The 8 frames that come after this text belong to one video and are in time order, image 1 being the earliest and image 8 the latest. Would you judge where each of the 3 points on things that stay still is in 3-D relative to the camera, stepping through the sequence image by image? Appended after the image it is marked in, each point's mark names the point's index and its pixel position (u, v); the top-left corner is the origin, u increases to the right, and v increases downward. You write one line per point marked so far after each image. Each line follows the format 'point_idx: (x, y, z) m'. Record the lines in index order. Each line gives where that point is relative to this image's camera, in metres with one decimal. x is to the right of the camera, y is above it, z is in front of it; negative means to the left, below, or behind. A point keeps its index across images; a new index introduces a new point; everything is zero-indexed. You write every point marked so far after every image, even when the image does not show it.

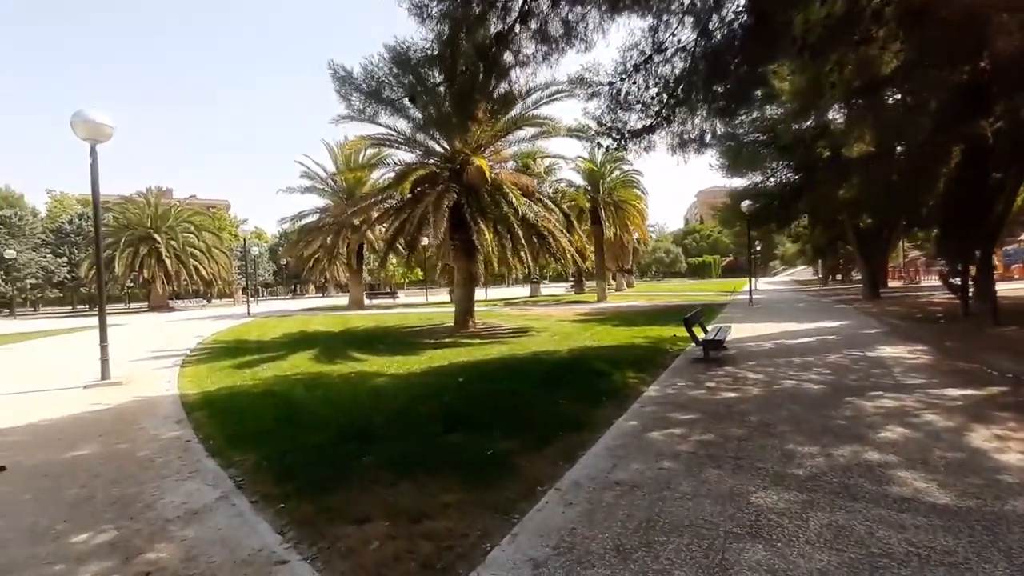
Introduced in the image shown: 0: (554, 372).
0: (+0.6, -1.0, +8.0) m
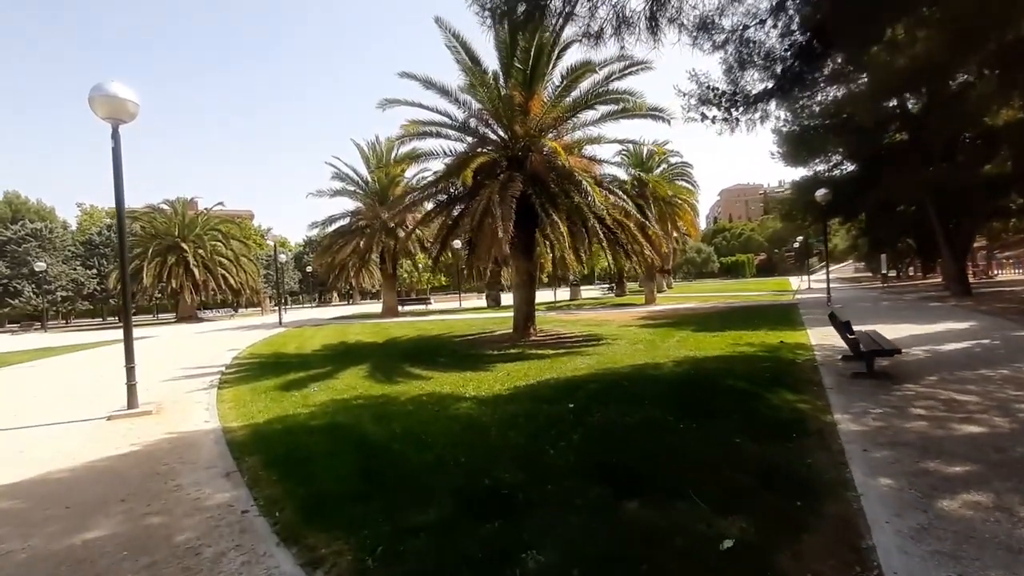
0: (+1.7, -1.0, +6.4) m
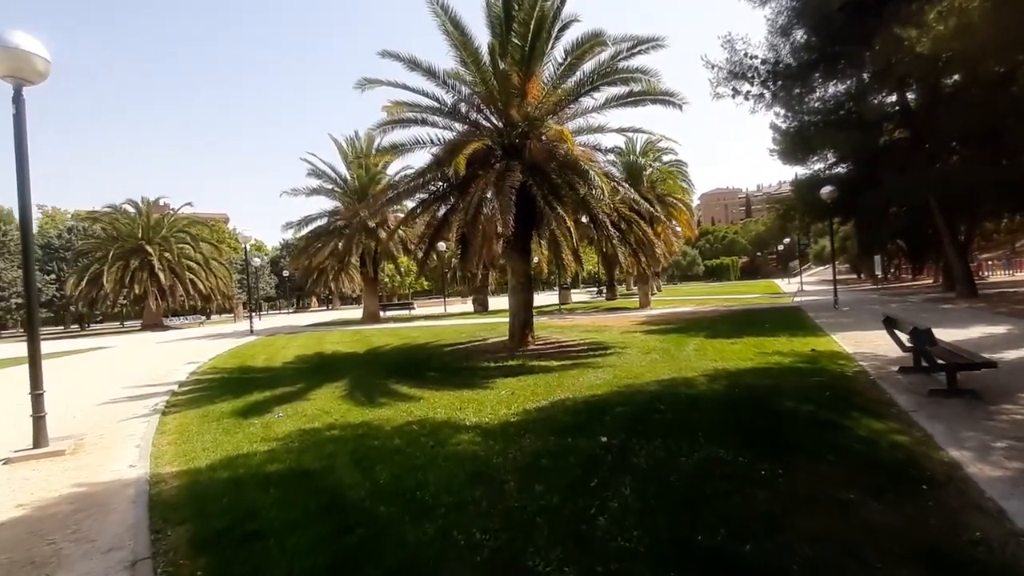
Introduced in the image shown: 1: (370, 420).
0: (+1.8, -1.1, +5.2) m
1: (-1.4, -1.3, +6.1) m
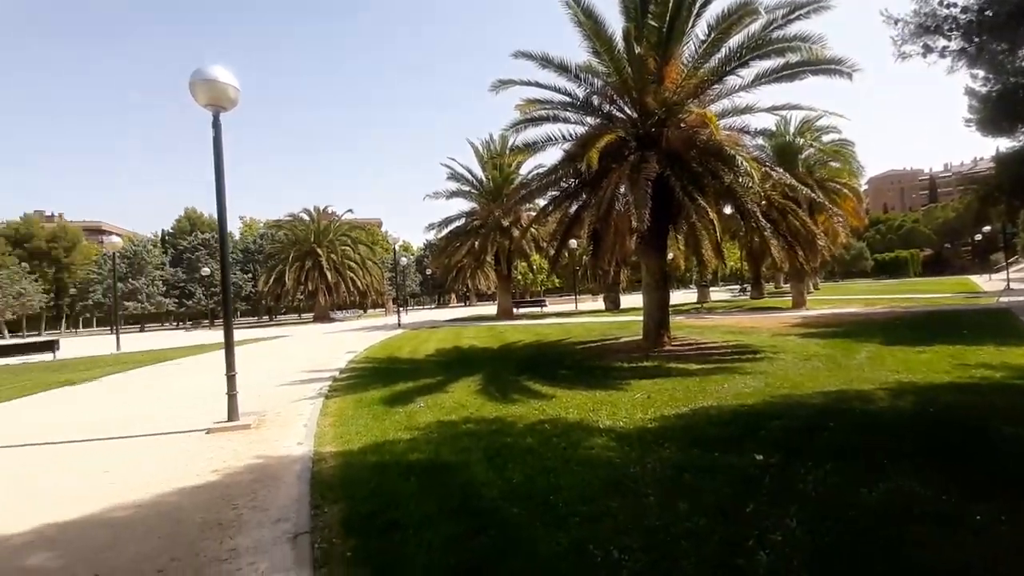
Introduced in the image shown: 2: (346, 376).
0: (+2.9, -1.1, +4.7) m
1: (-0.1, -1.3, +6.2) m
2: (-2.6, -1.4, +9.6) m
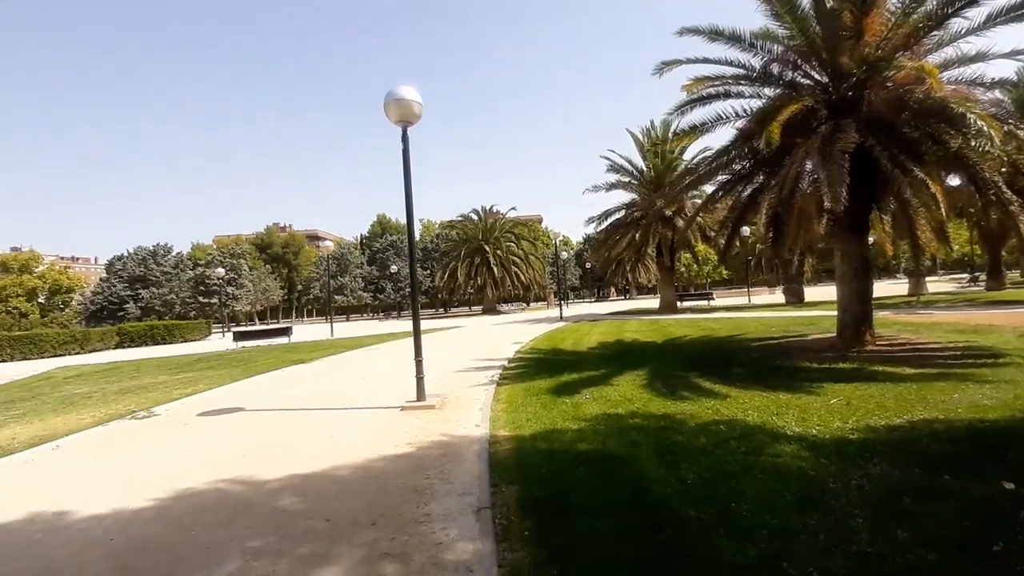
0: (+4.0, -1.0, +3.7) m
1: (+1.5, -1.2, +5.9) m
2: (0.0, -1.3, +9.9) m
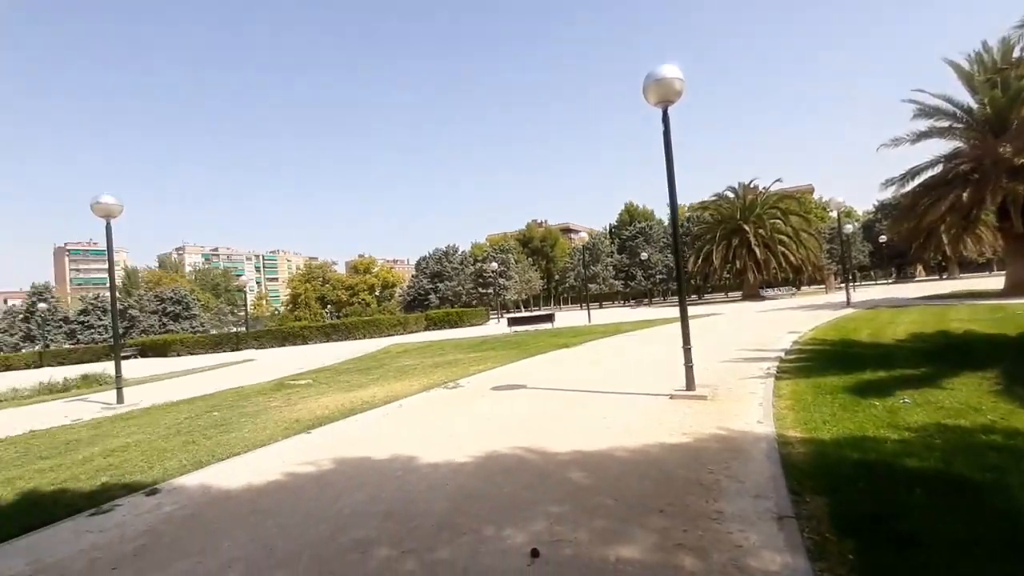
0: (+5.3, -0.8, +0.9) m
1: (+3.8, -1.0, +3.9) m
2: (+3.9, -1.0, +8.1) m
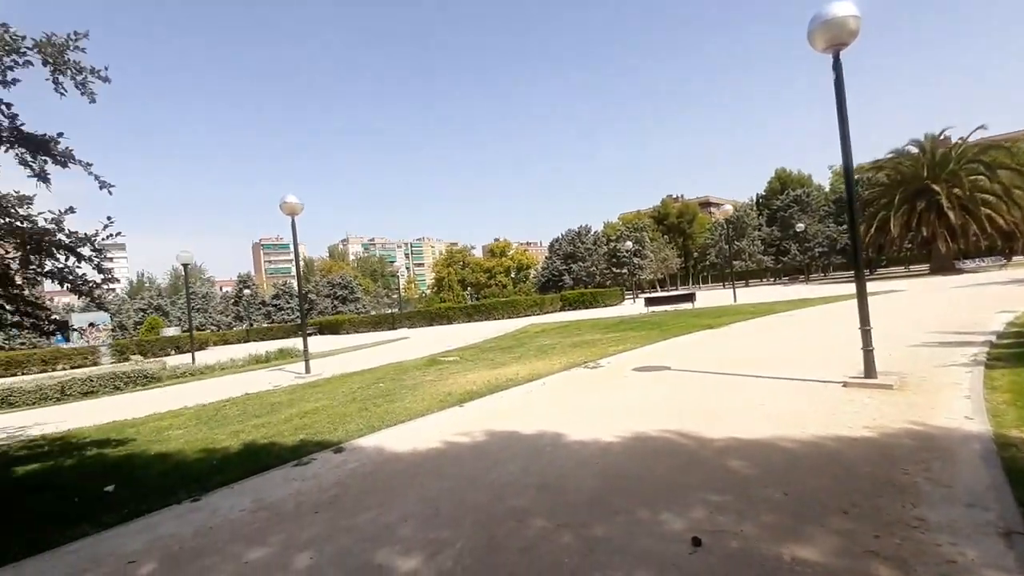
0: (+5.6, -0.7, -1.0) m
1: (+4.9, -0.8, +2.3) m
2: (+5.8, -0.7, +6.4) m
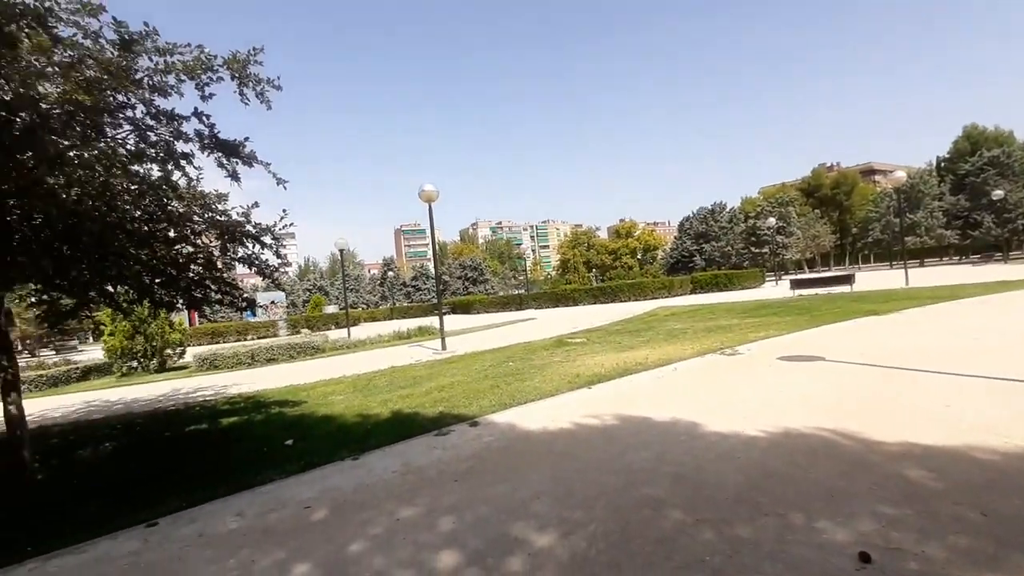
0: (+5.2, -1.1, -3.5) m
1: (+5.1, -1.1, -0.2) m
2: (+6.8, -0.8, +3.7) m
